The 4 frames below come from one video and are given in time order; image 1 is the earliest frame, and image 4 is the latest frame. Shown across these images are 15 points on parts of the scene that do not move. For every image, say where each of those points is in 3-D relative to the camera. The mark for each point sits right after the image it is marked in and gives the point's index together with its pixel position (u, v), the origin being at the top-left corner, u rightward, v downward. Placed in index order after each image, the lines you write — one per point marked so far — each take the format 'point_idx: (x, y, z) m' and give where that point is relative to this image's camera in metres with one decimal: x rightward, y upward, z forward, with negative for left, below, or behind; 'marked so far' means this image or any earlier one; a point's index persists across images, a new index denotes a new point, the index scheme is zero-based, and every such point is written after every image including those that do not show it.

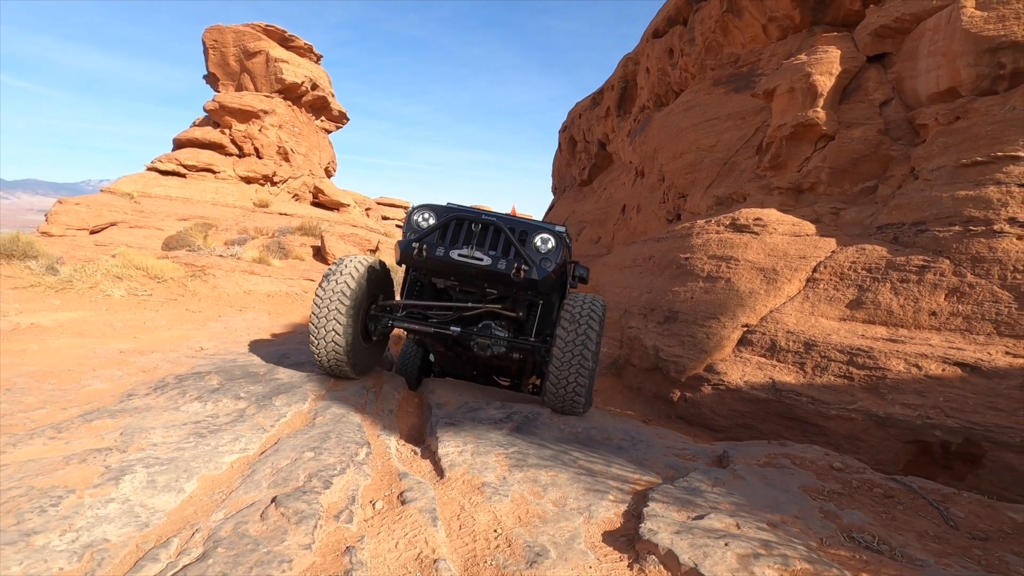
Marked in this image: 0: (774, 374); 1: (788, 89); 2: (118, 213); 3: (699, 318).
0: (+2.9, -0.9, +6.2) m
1: (+4.9, +3.5, +10.0) m
2: (-9.8, +1.9, +14.2) m
3: (+2.6, -0.4, +7.7) m
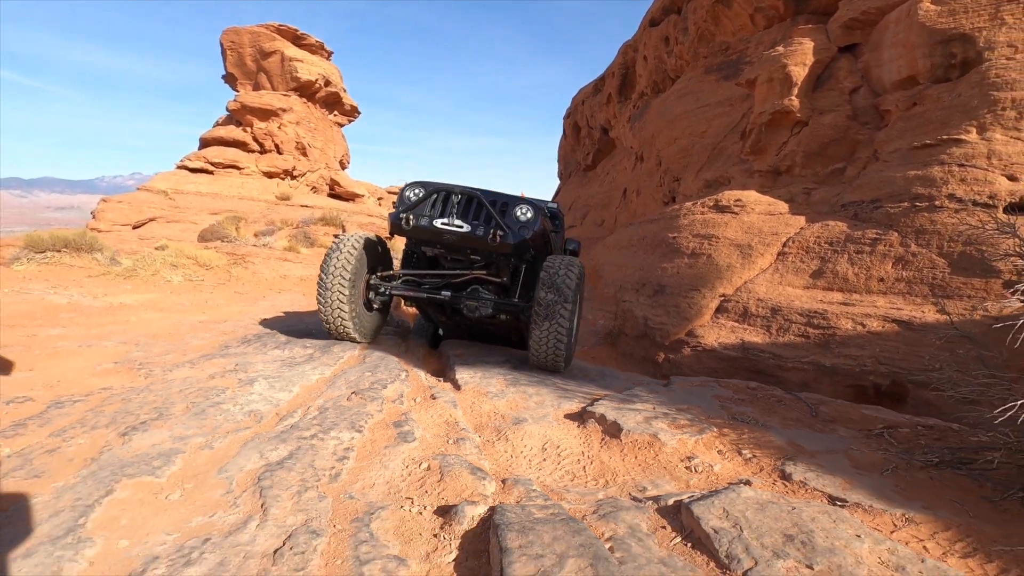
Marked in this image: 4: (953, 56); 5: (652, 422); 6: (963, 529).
0: (+3.0, -0.6, +7.2) m
1: (+4.9, +4.0, +10.9) m
2: (-9.6, +2.1, +15.4) m
3: (+2.7, 0.0, +8.8) m
4: (+6.5, +3.4, +8.3) m
5: (+0.7, -0.7, +2.8) m
6: (+1.5, -0.8, +1.9) m
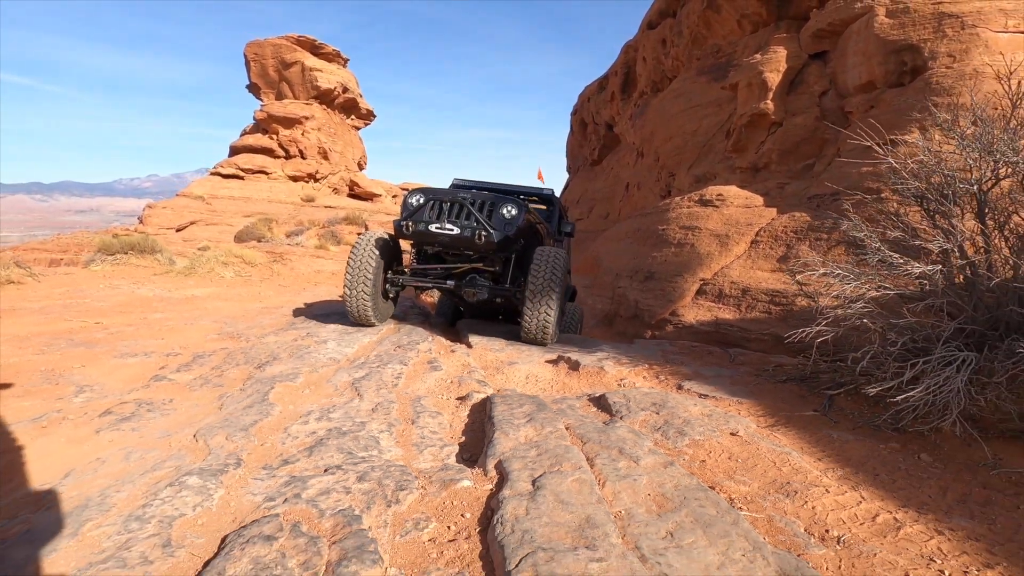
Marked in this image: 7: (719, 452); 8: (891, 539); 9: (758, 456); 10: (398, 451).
0: (+3.0, -0.4, +8.4) m
1: (+5.0, +4.3, +12.0) m
2: (-9.4, +2.2, +17.0) m
3: (+2.8, +0.2, +10.0) m
4: (+6.5, +3.7, +9.4) m
5: (+0.7, -0.5, +4.1) m
6: (+1.4, -0.7, +3.2) m
7: (+0.9, -0.7, +2.4) m
8: (+1.2, -0.8, +1.8) m
9: (+1.0, -0.7, +2.4) m
10: (-0.5, -0.7, +2.3) m
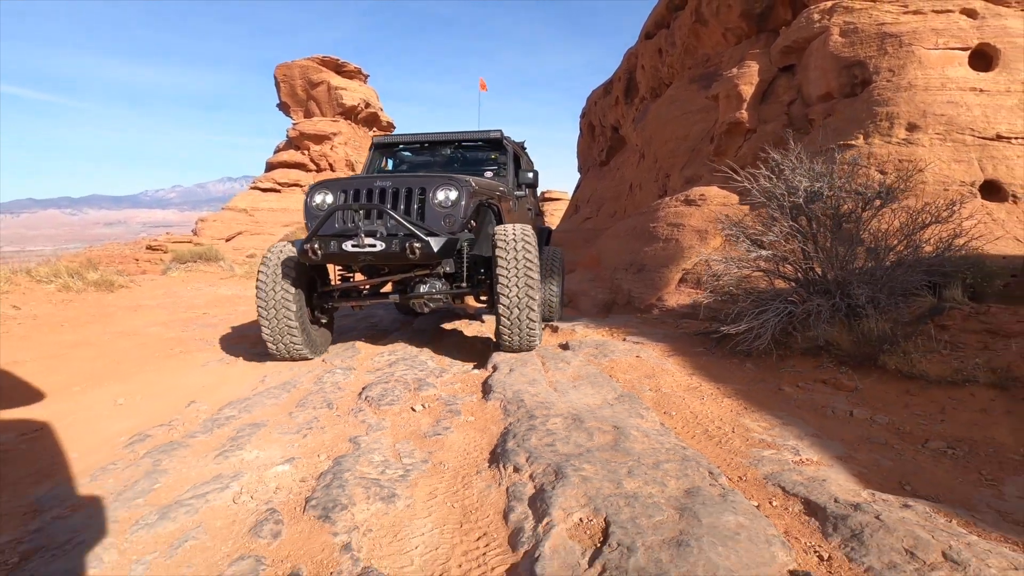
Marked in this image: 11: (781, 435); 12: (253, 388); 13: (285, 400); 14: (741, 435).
0: (+3.2, -0.1, +10.1) m
1: (+5.1, +4.6, +13.6) m
2: (-9.0, +2.1, +19.0) m
3: (+2.9, +0.4, +11.7) m
4: (+6.5, +4.0, +10.9) m
5: (+0.7, -0.4, +5.9) m
6: (+1.4, -0.5, +4.9) m
7: (+0.8, -0.5, +4.1) m
8: (+1.1, -0.6, +3.5) m
9: (+1.0, -0.6, +4.1) m
10: (-0.5, -0.6, +4.1) m
11: (+1.3, -0.7, +2.7) m
12: (-1.7, -0.6, +3.6) m
13: (-1.3, -0.6, +3.1) m
14: (+1.1, -0.7, +2.7) m
